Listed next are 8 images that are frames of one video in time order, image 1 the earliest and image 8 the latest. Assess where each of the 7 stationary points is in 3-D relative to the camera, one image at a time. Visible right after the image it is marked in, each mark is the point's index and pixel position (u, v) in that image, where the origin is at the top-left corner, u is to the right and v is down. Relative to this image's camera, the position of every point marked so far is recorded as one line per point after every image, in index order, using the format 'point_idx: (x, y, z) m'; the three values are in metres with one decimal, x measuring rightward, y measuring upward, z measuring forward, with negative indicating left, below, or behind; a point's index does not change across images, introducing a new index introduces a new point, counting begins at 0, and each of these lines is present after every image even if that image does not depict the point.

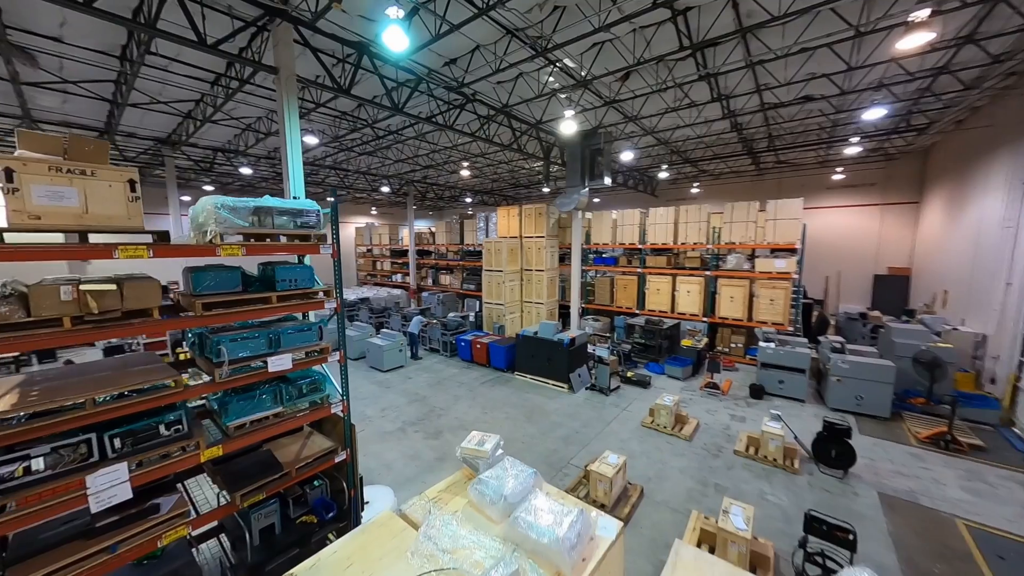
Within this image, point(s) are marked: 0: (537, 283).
0: (+0.7, +0.1, +9.6) m
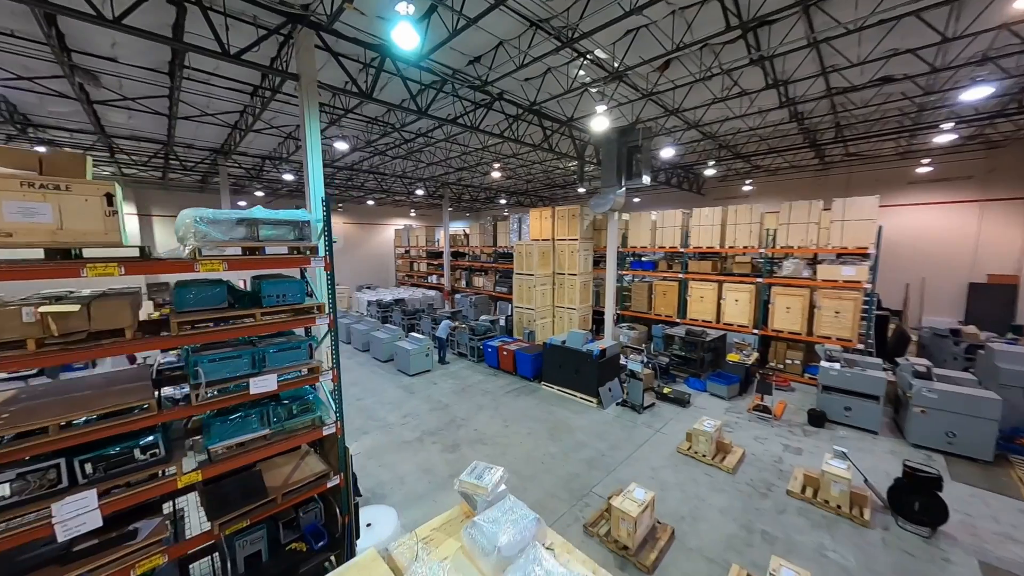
0: (+1.6, 0.0, +9.2) m
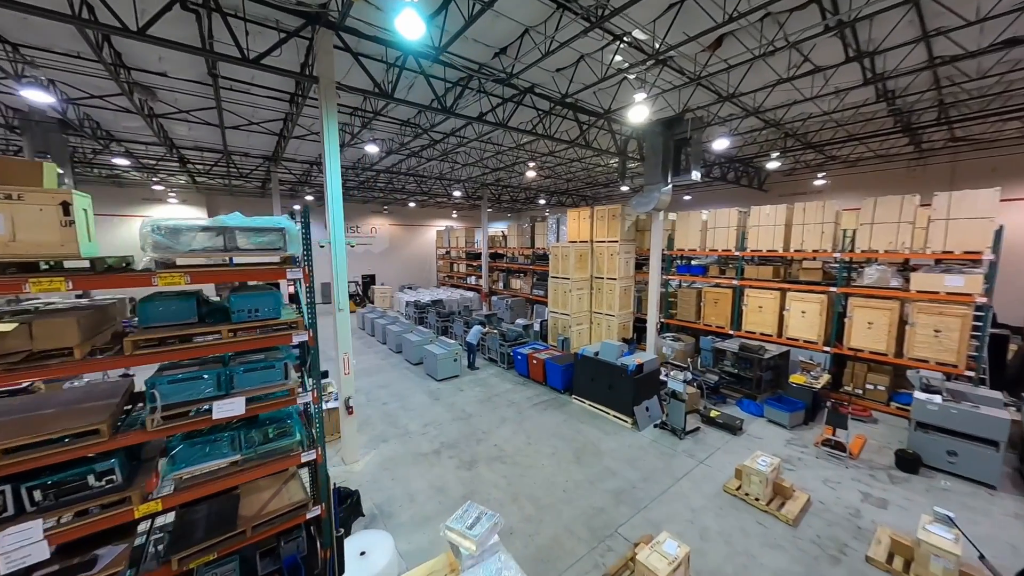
0: (+2.4, -0.1, +8.6) m
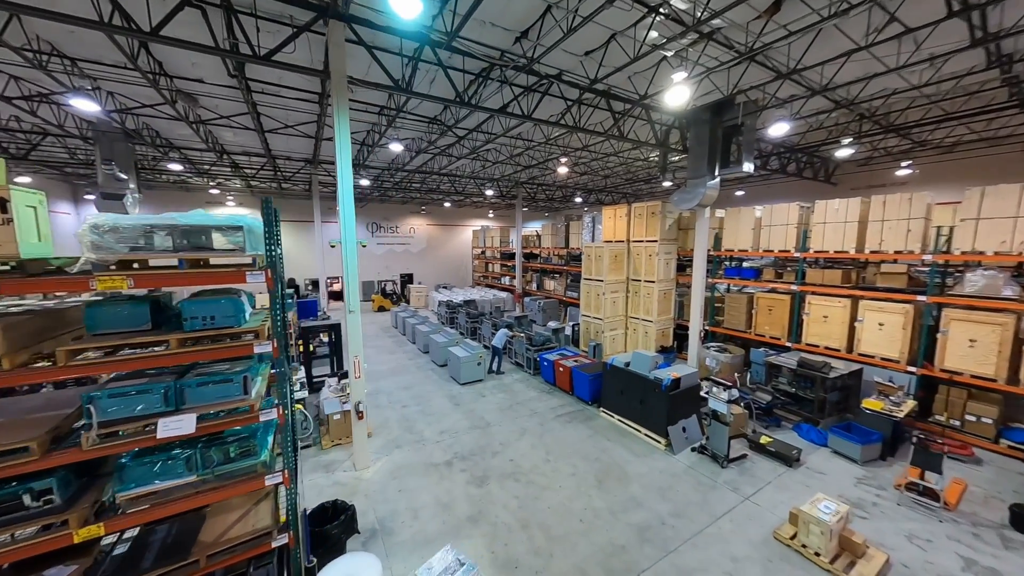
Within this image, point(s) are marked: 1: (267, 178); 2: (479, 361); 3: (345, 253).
0: (+3.1, -0.2, +7.9) m
1: (-8.9, +4.1, +12.3) m
2: (-0.7, -1.5, +7.3) m
3: (-2.0, +0.4, +4.0) m
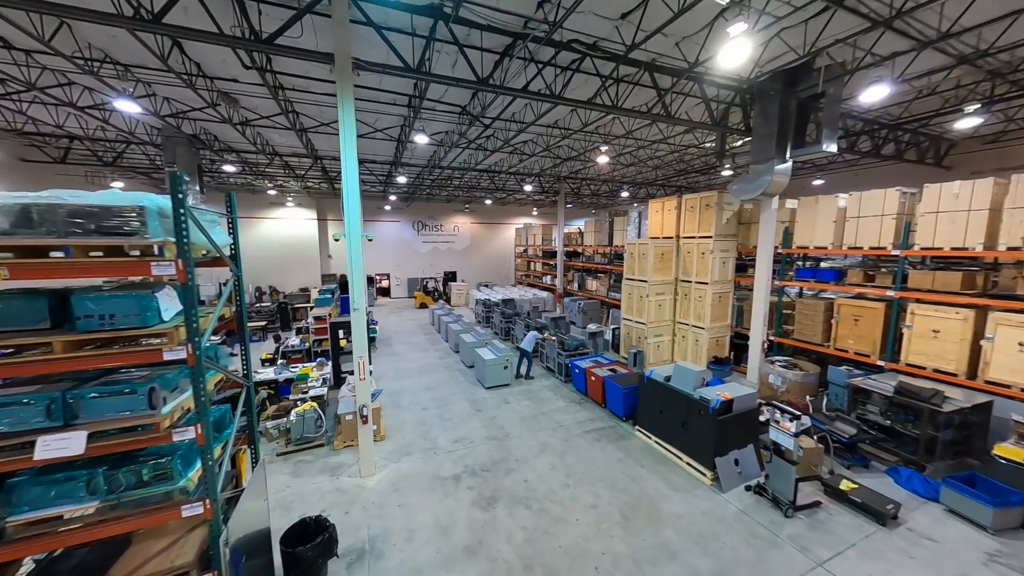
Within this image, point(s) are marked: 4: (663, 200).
0: (+3.7, -0.3, +7.0) m
1: (-7.5, +4.2, +13.0) m
2: (-0.1, -1.5, +6.9) m
3: (-1.8, +0.4, +3.8) m
4: (+3.4, +2.0, +7.7) m
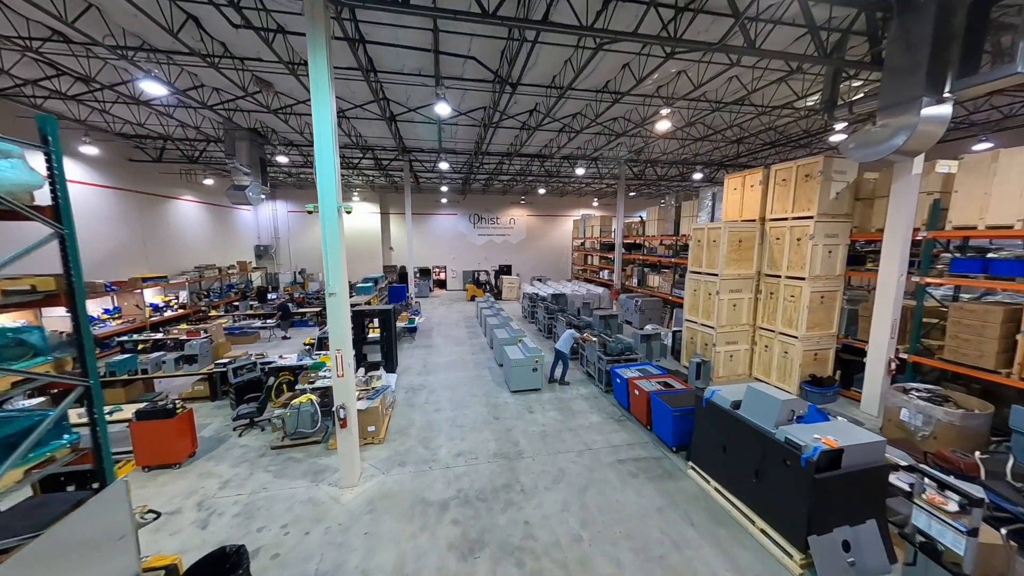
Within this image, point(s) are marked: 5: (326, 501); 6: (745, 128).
0: (+4.2, -0.2, +5.3) m
1: (-5.5, +4.6, +13.2) m
2: (+0.4, -1.4, +5.9) m
3: (-1.8, +0.6, +3.2) m
4: (+4.1, +2.0, +6.1) m
5: (-1.9, -2.1, +3.4) m
6: (+5.6, +3.8, +8.3) m
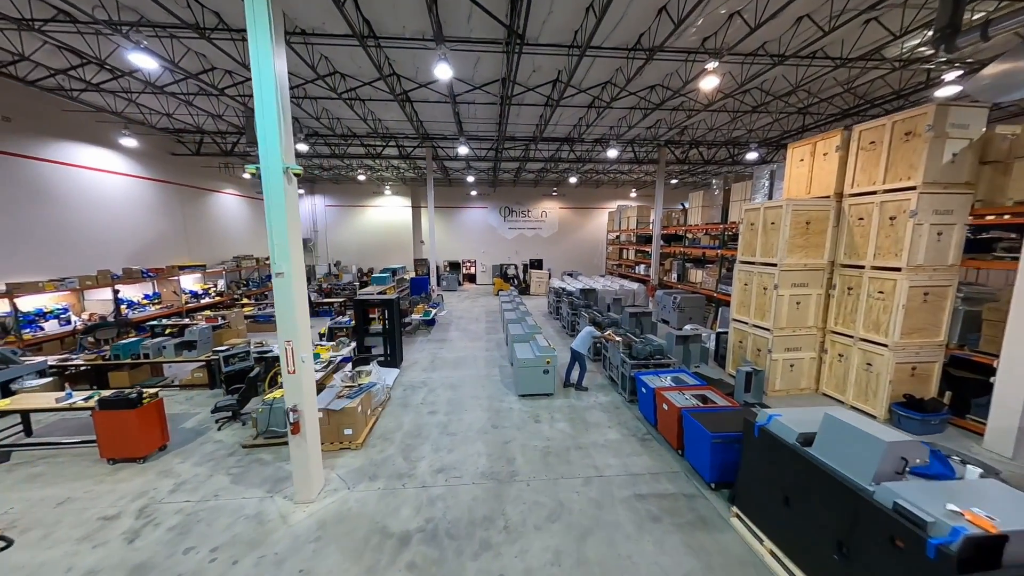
0: (+4.3, -0.1, +4.1) m
1: (-4.5, +5.0, +13.0) m
2: (+0.5, -1.2, +5.1) m
3: (-1.9, +0.8, +2.7) m
4: (+4.2, +2.1, +4.8) m
5: (-2.0, -1.9, +2.9) m
6: (+6.1, +3.9, +6.9) m
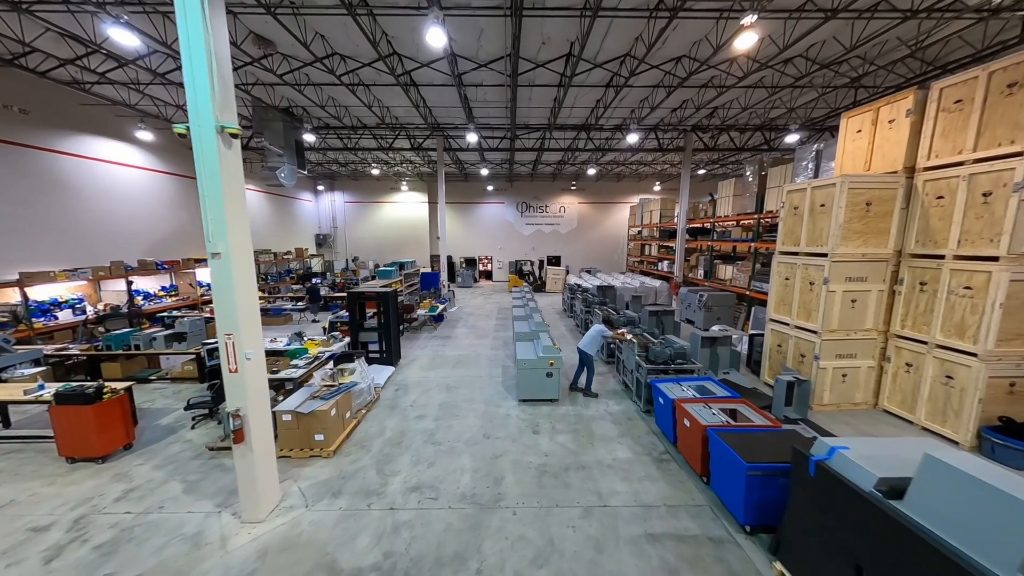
0: (+4.2, -0.1, +3.3) m
1: (-3.9, +5.1, +12.7) m
2: (+0.5, -1.1, +4.6) m
3: (-2.0, +0.9, +2.2) m
4: (+4.2, +2.2, +4.0) m
5: (-2.1, -1.8, +2.5) m
6: (+6.2, +3.9, +5.9) m
